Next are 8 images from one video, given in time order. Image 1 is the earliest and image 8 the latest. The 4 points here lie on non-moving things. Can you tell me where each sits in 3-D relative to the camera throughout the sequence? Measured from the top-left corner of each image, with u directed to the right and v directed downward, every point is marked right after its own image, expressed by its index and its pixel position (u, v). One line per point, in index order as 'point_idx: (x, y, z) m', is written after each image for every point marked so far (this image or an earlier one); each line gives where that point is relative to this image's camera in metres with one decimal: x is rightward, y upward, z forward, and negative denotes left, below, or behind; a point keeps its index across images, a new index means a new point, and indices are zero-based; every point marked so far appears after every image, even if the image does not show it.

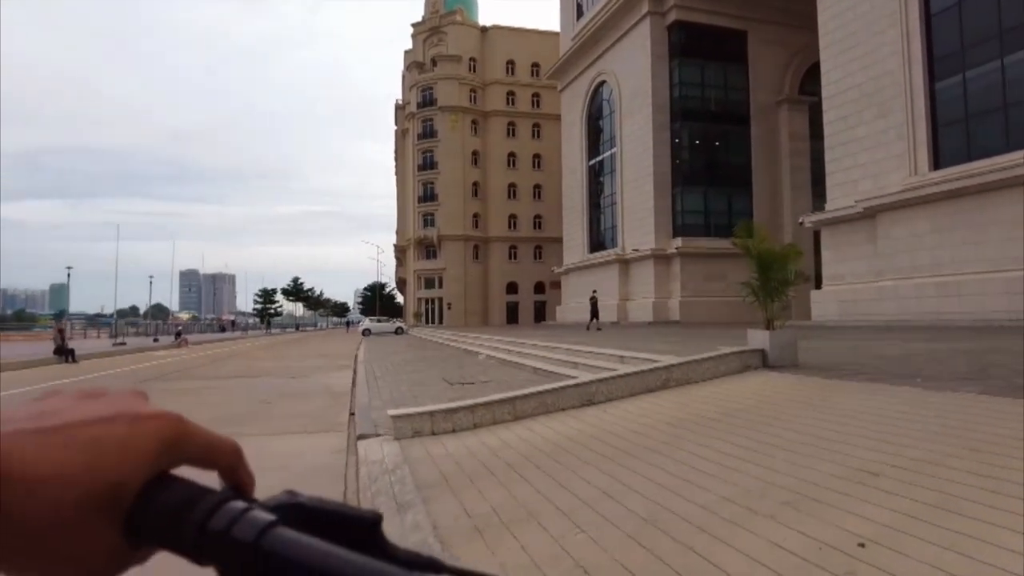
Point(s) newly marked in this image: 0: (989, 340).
0: (+5.7, -0.7, +9.0) m
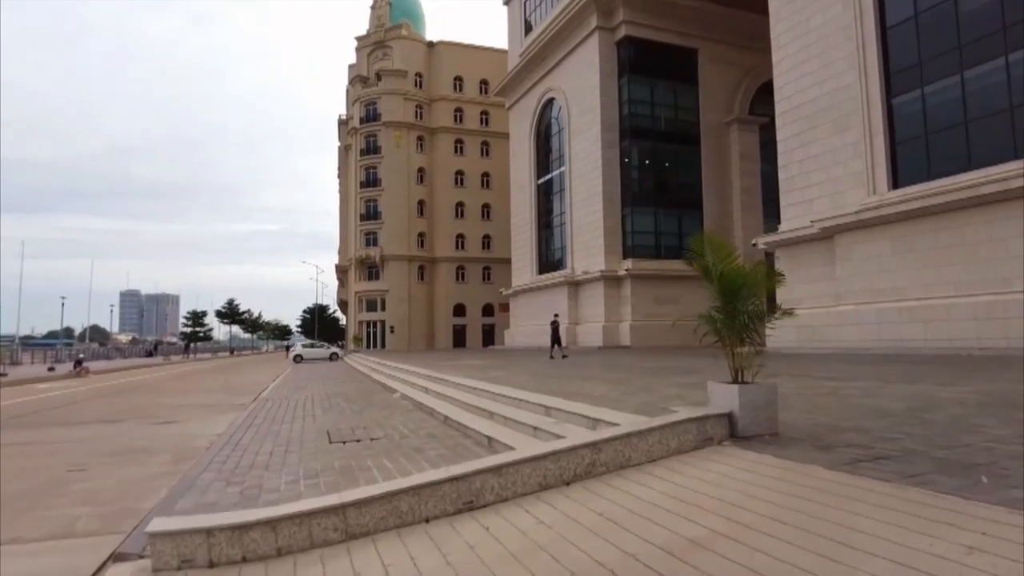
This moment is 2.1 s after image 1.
0: (+4.8, -1.0, +7.6) m
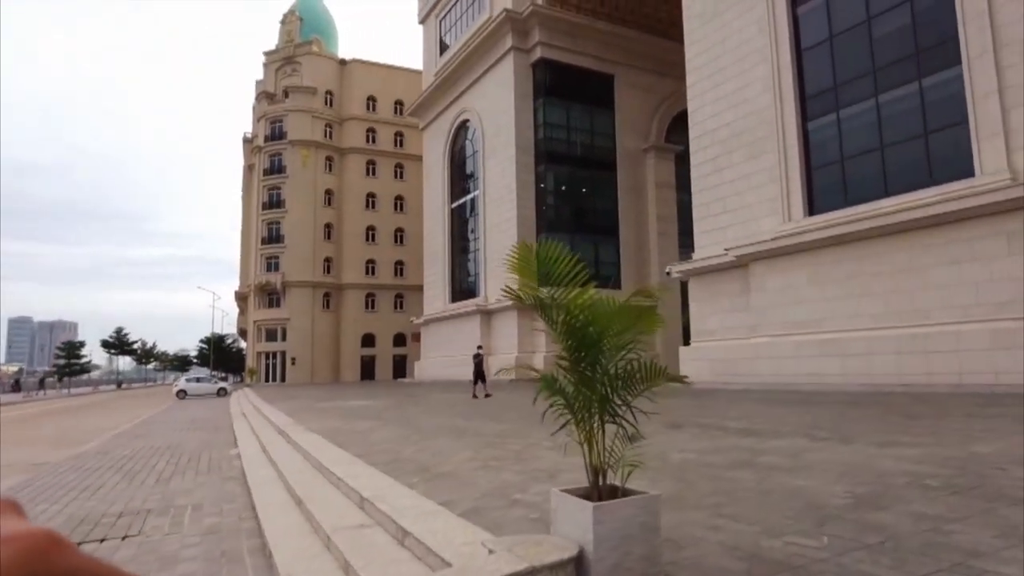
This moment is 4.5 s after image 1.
0: (+3.5, -1.3, +6.3) m
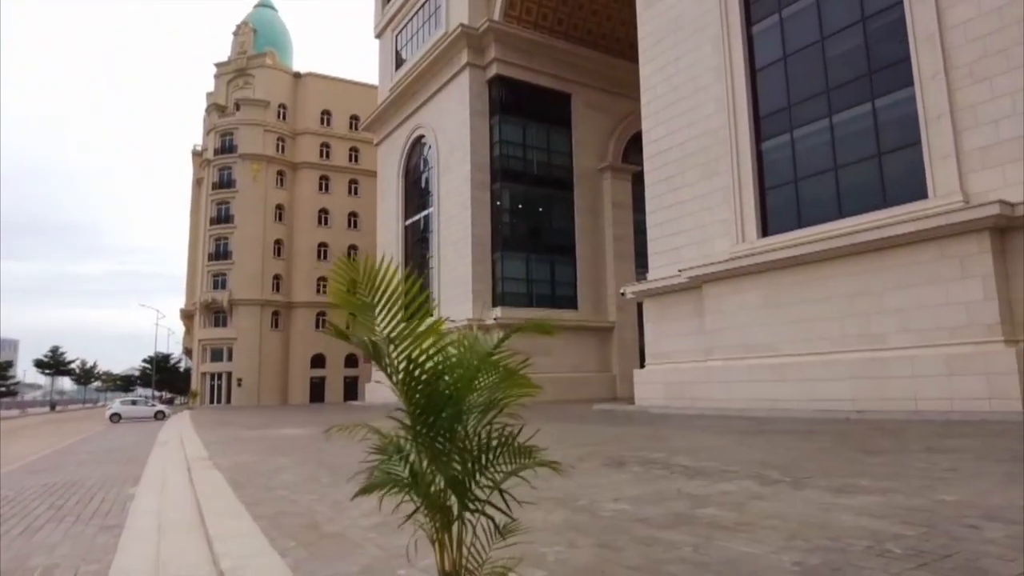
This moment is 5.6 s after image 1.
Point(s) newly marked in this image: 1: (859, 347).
0: (+2.9, -1.5, +5.8) m
1: (+6.0, -1.0, +12.9) m
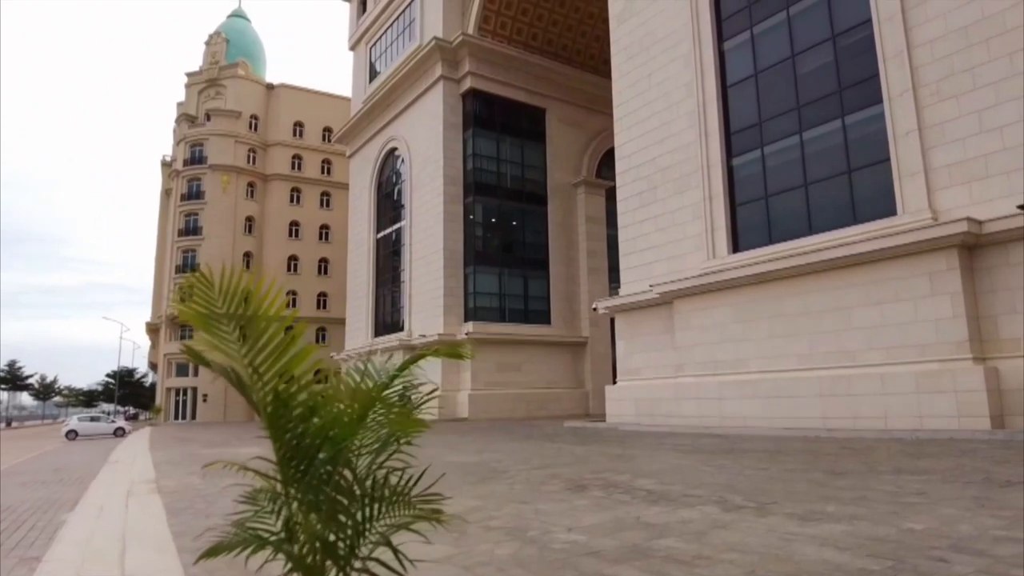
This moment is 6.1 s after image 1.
0: (+2.5, -1.6, +5.5) m
1: (+5.4, -1.3, +12.7) m
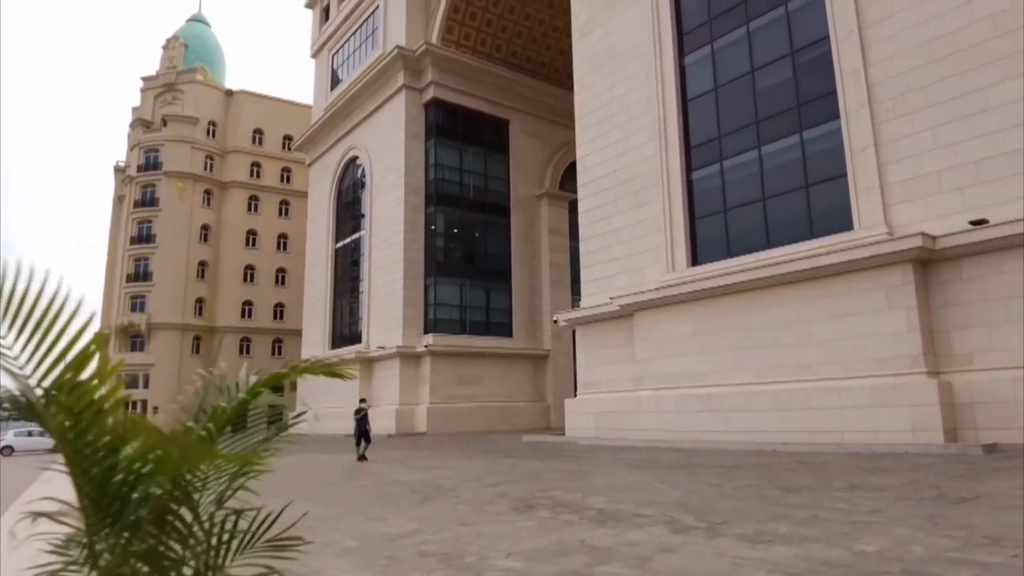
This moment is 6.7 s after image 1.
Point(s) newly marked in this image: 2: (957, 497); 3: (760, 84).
0: (+2.1, -1.7, +5.3) m
1: (+4.7, -1.5, +12.6) m
2: (+3.9, -1.8, +6.5) m
3: (+4.9, +4.1, +14.7) m
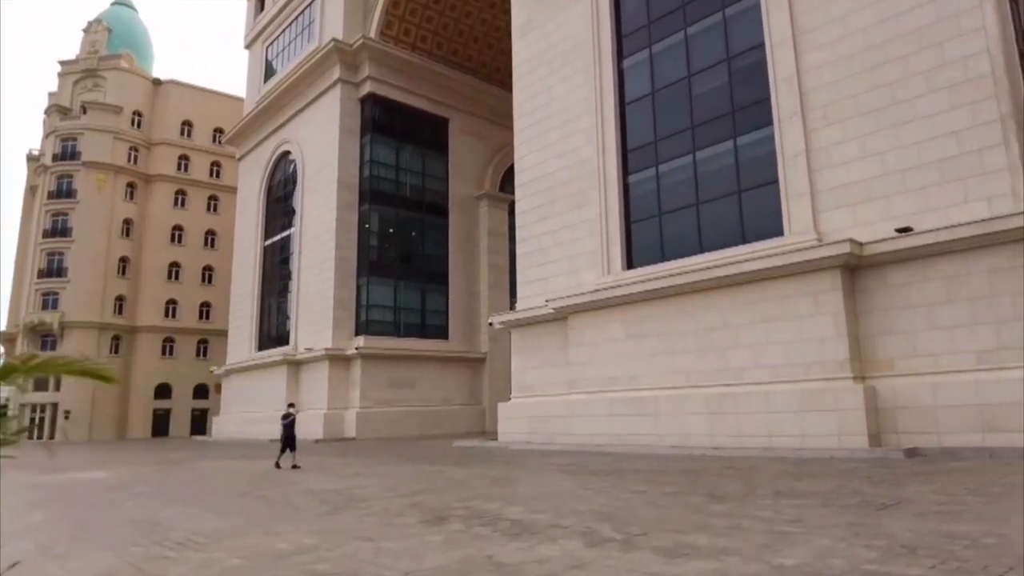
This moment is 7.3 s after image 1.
0: (+1.4, -1.7, +5.0) m
1: (+3.5, -1.6, +12.5) m
2: (+3.2, -1.8, +6.4) m
3: (+3.6, +4.0, +14.7) m
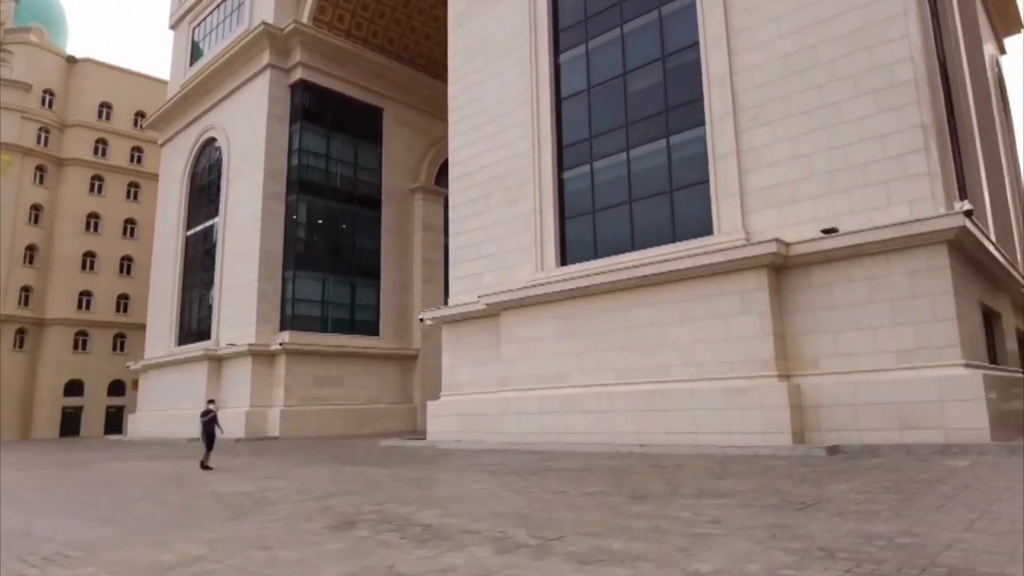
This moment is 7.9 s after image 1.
0: (+0.8, -1.6, +4.8) m
1: (+2.2, -1.5, +12.4) m
2: (+2.4, -1.8, +6.3) m
3: (+2.3, +4.0, +14.6) m
